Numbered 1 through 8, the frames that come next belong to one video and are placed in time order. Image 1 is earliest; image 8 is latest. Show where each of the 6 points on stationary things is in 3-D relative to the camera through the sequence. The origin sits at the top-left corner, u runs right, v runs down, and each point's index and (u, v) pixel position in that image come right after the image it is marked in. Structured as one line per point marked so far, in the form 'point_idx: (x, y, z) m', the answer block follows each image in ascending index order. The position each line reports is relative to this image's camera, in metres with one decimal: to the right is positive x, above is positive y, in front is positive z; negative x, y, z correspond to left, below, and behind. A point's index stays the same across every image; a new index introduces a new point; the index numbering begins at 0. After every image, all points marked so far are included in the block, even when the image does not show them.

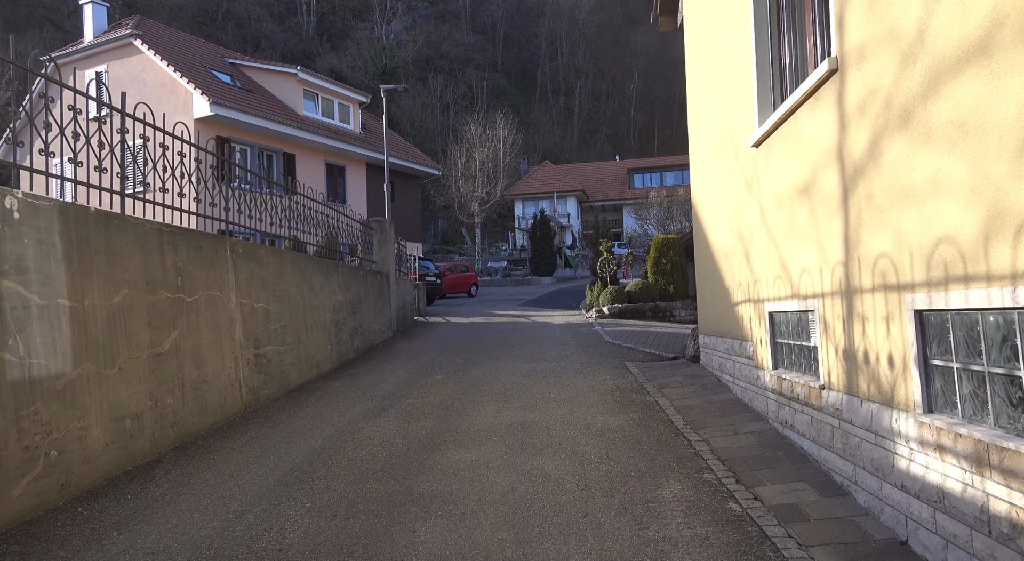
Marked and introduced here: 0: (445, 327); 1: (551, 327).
0: (-1.6, -1.2, +17.1) m
1: (+0.9, -1.1, +16.2) m
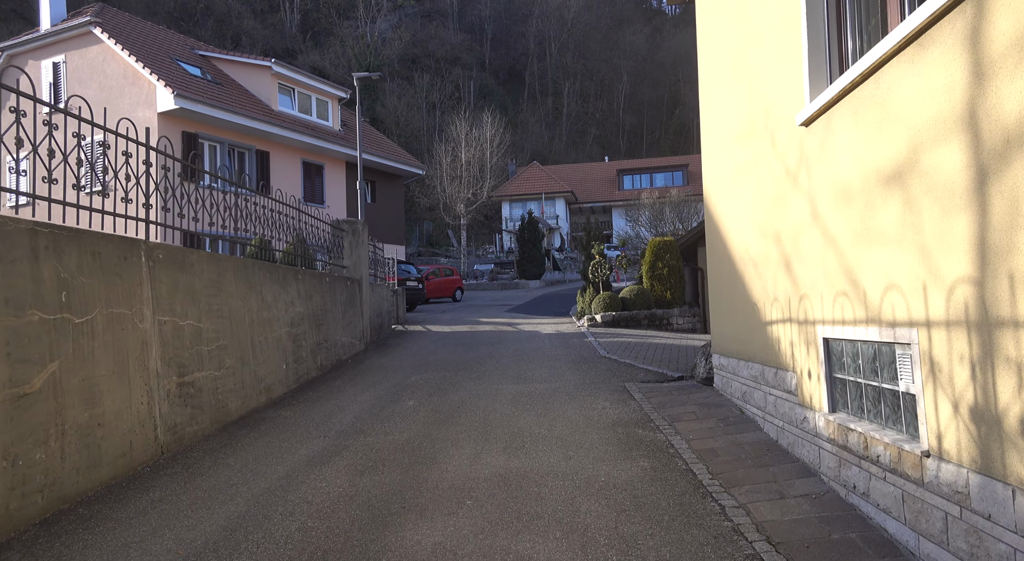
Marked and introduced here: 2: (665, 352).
0: (-2.0, -1.3, +15.8) m
1: (+0.6, -1.2, +14.9) m
2: (+2.5, -1.2, +11.3) m
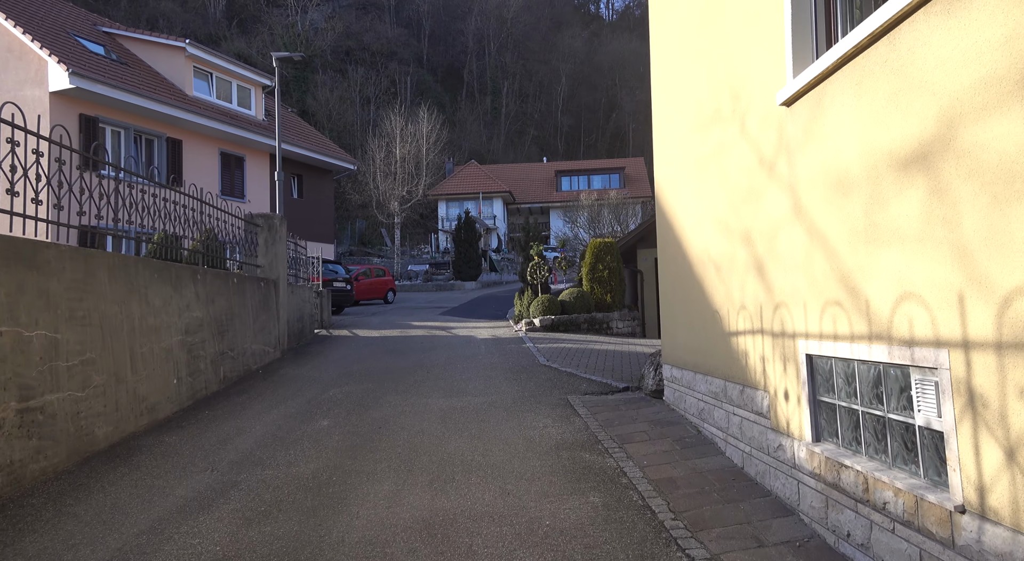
0: (-3.4, -1.3, +14.7) m
1: (-0.7, -1.2, +14.1) m
2: (+1.5, -1.2, +10.7) m
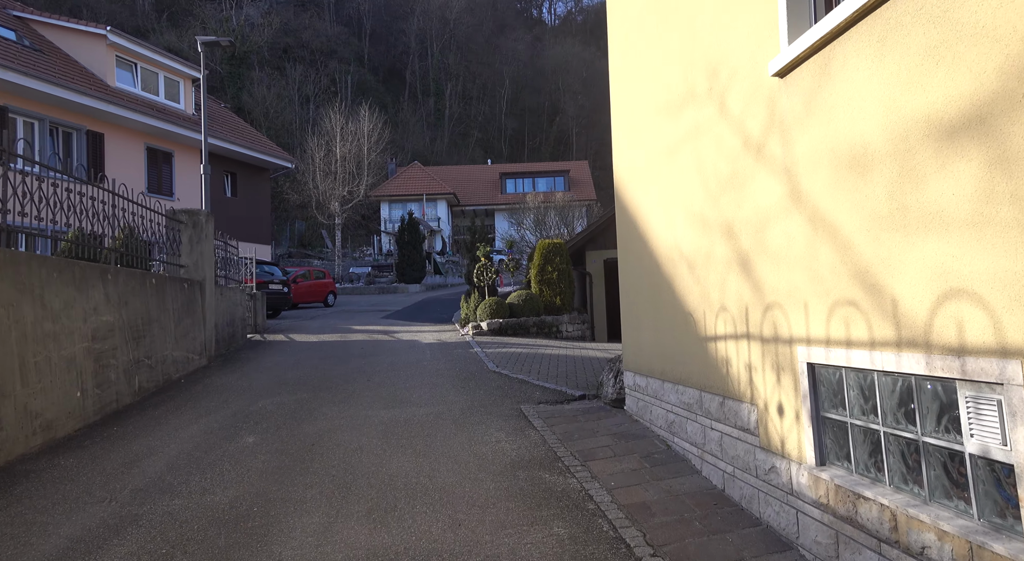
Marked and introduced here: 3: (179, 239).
0: (-4.4, -1.4, +13.8) m
1: (-1.8, -1.3, +13.4) m
2: (+0.7, -1.2, +10.2) m
3: (-5.3, +0.7, +11.1) m
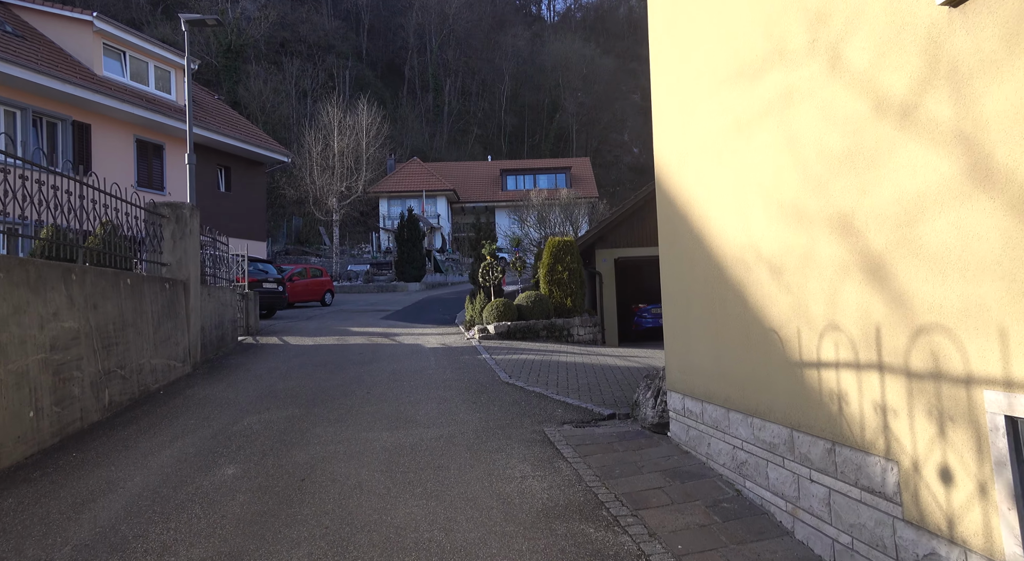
0: (-4.3, -1.4, +12.8) m
1: (-1.6, -1.3, +12.4) m
2: (+0.9, -1.3, +9.2) m
3: (-5.1, +0.7, +10.1) m
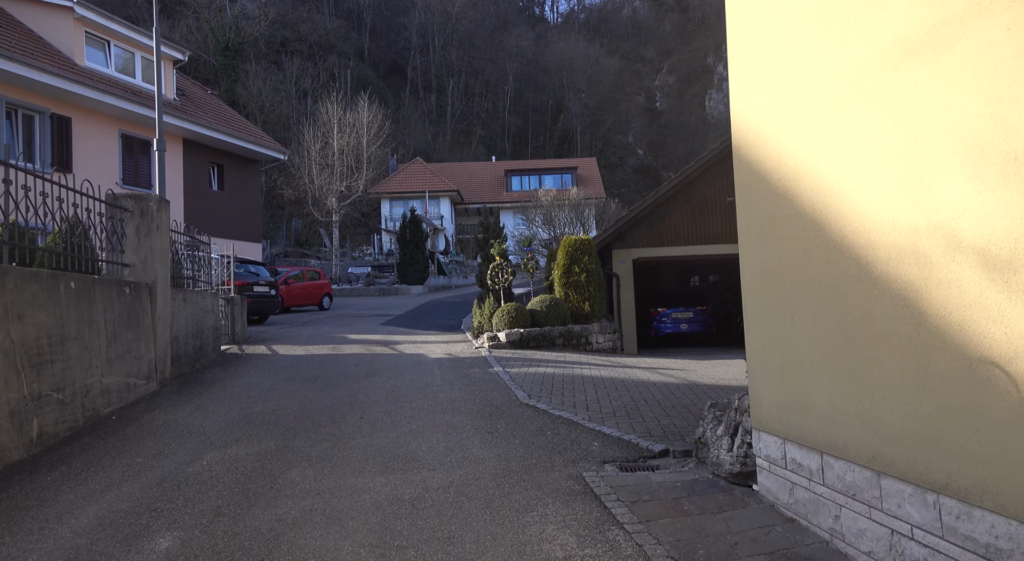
0: (-4.0, -1.4, +11.4) m
1: (-1.4, -1.3, +11.0) m
2: (+1.1, -1.3, +7.8) m
3: (-4.9, +0.6, +8.7) m
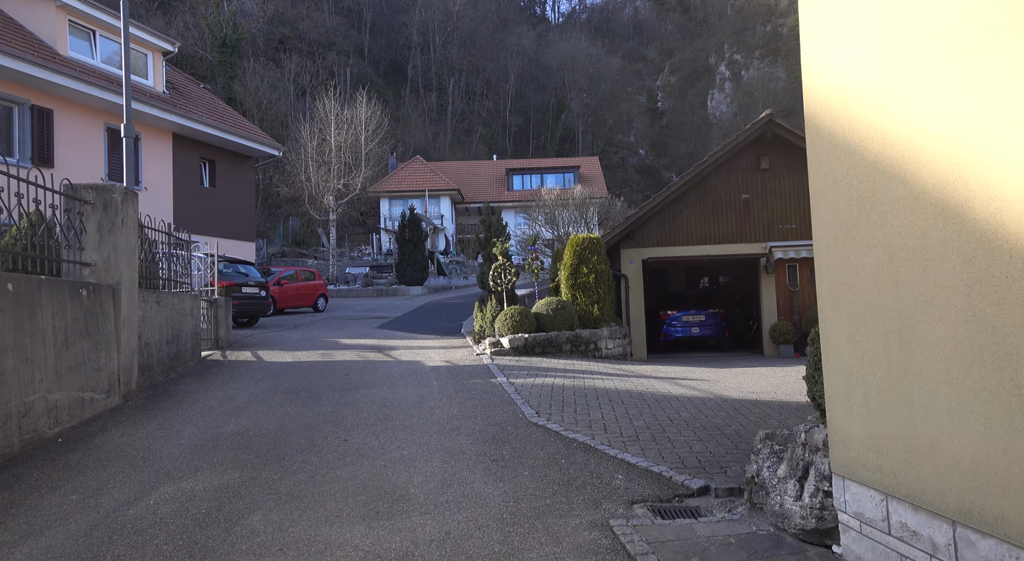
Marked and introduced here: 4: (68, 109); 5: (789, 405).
0: (-4.0, -1.4, +10.5) m
1: (-1.3, -1.3, +10.1) m
2: (+1.2, -1.3, +6.9) m
3: (-4.8, +0.6, +7.8) m
4: (-12.4, +4.8, +19.5) m
5: (+3.0, -1.3, +7.5) m
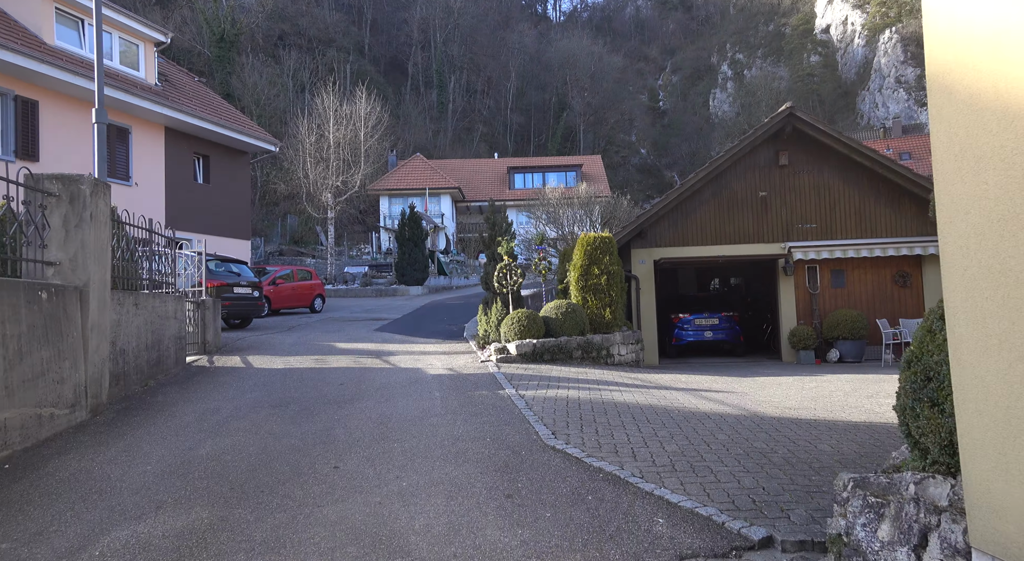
0: (-3.8, -1.4, +9.7) m
1: (-1.2, -1.4, +9.3) m
2: (+1.3, -1.4, +6.0) m
3: (-4.7, +0.6, +7.0) m
4: (-12.3, +4.8, +18.7) m
5: (+3.1, -1.4, +6.7) m
